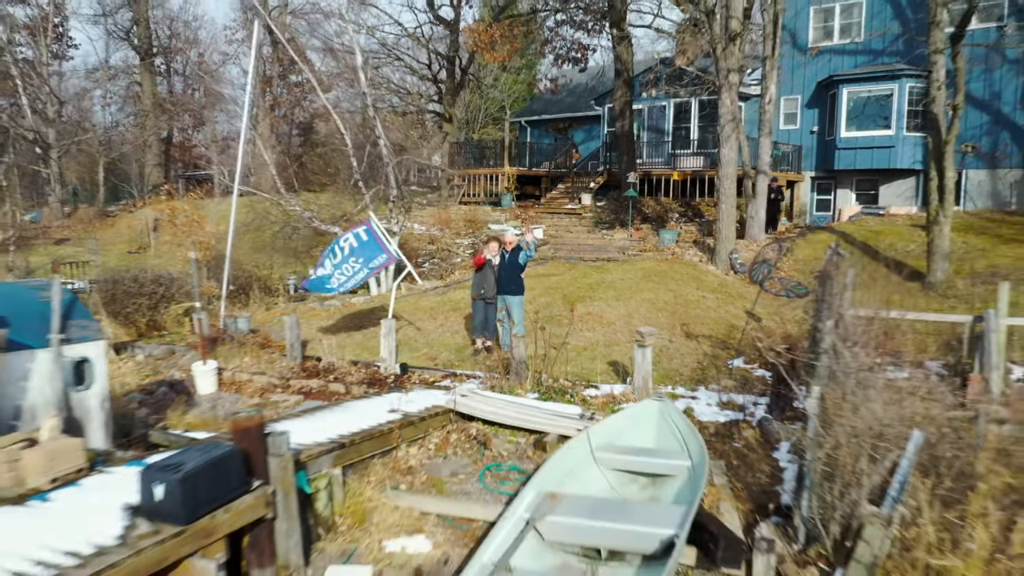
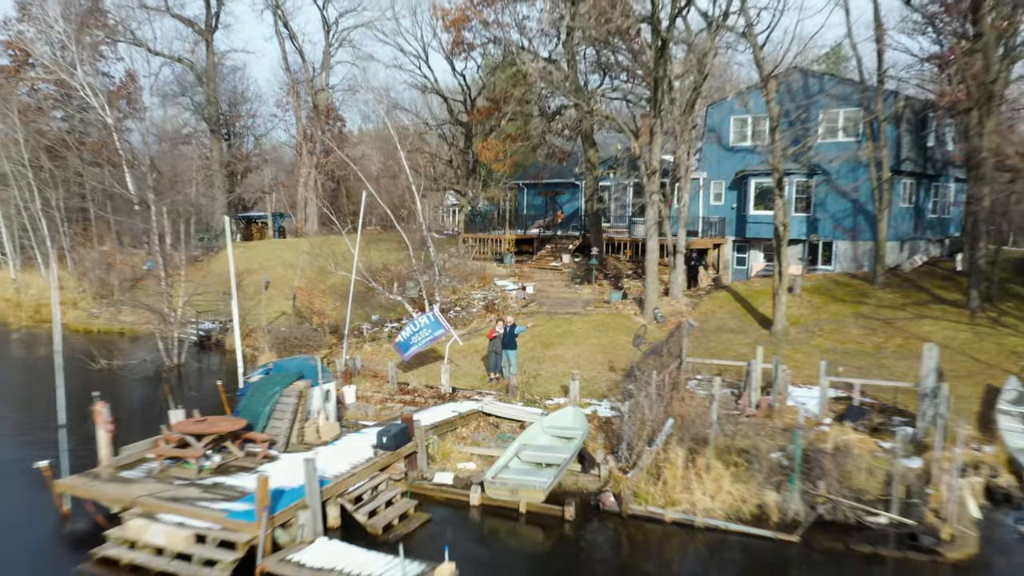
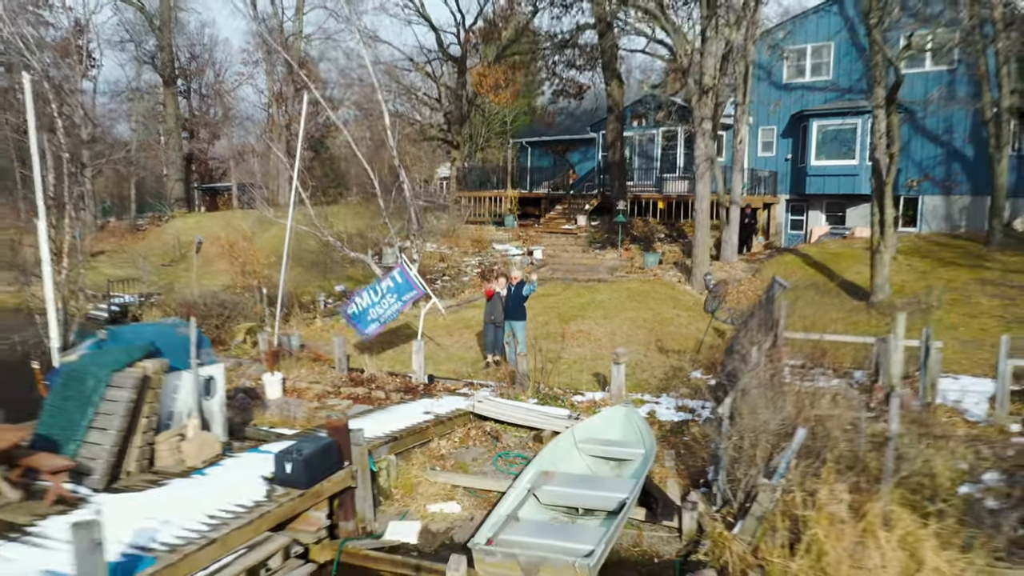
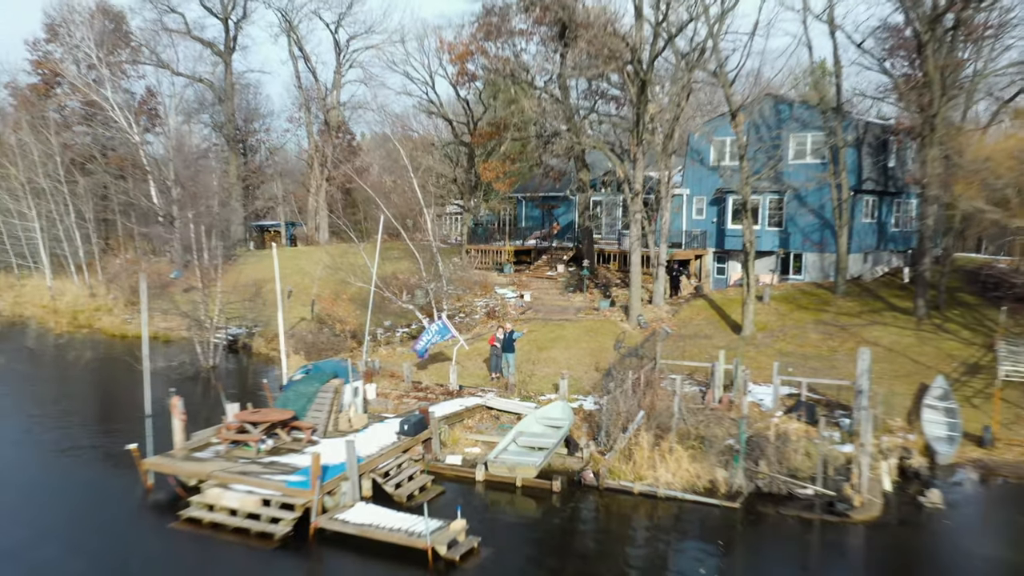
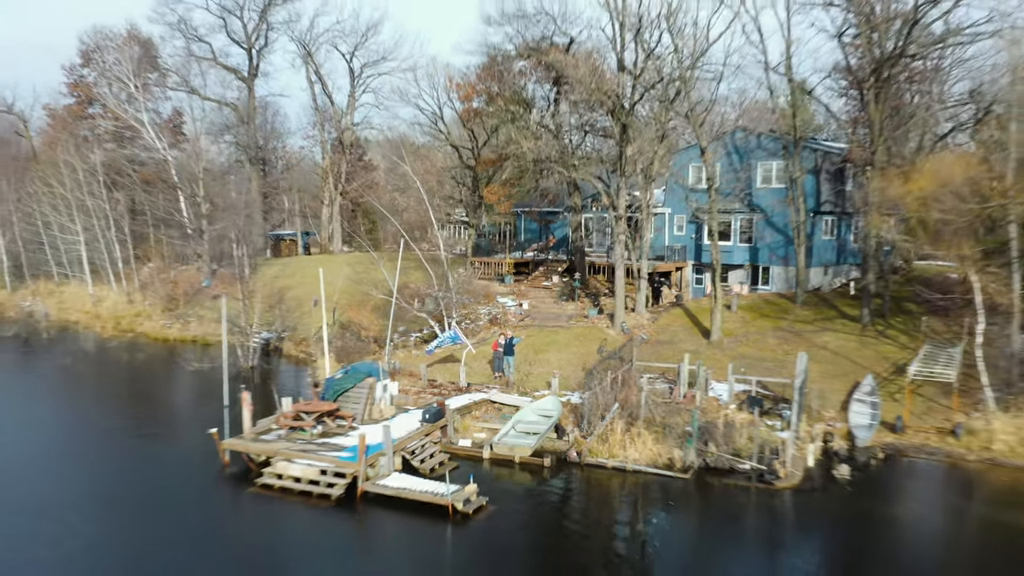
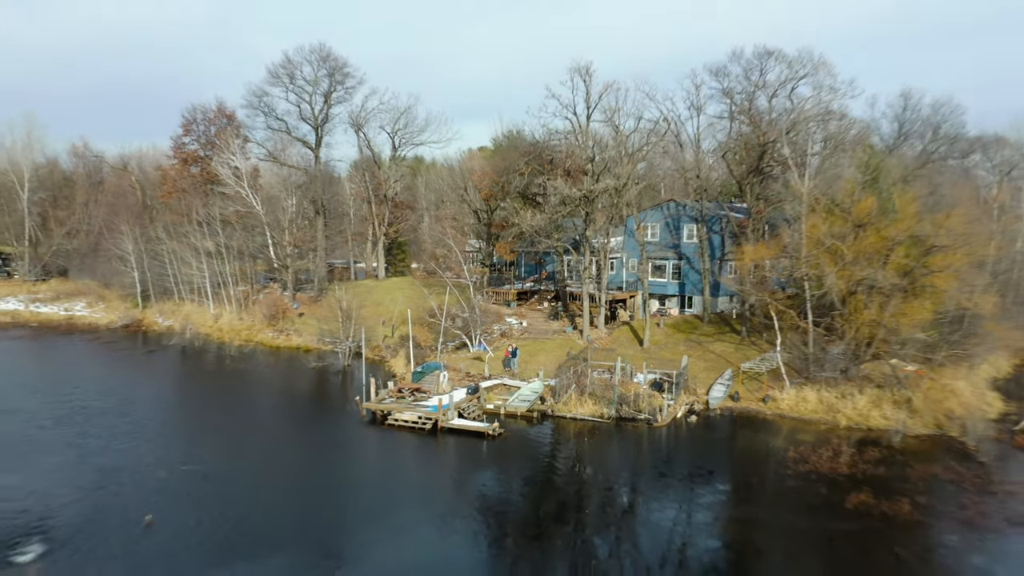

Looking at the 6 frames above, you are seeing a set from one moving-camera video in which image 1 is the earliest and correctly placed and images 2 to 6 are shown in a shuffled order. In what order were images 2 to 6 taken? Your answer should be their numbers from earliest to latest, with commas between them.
3, 2, 4, 5, 6
